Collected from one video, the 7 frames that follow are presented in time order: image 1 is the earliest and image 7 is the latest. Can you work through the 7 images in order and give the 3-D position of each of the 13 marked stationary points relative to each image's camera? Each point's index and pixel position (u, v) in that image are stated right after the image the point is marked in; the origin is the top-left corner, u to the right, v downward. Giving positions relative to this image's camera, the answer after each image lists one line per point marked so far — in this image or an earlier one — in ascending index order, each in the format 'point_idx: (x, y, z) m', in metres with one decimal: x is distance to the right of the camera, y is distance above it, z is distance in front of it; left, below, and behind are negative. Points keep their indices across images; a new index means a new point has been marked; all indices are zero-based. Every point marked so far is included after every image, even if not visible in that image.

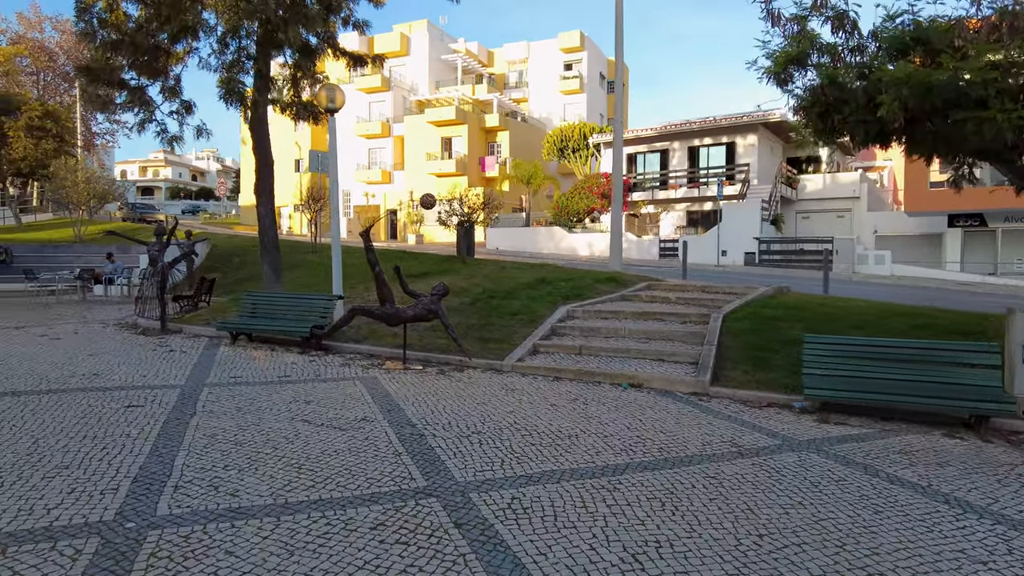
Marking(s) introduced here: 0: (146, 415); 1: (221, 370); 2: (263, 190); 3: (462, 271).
0: (-3.5, -1.2, +6.0) m
1: (-3.8, -1.1, +8.1) m
2: (-5.0, +1.9, +12.4) m
3: (-1.2, +0.5, +15.2) m
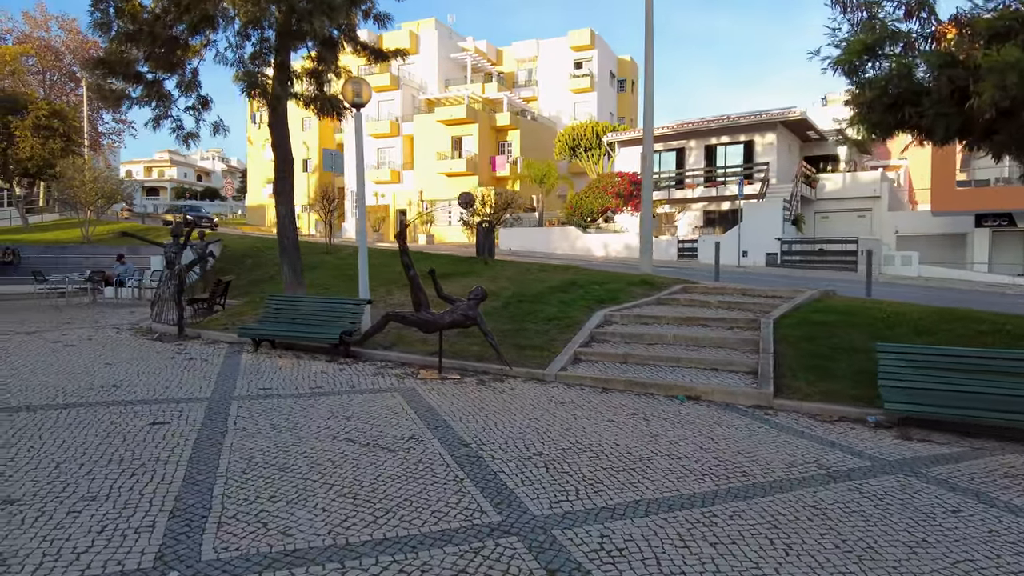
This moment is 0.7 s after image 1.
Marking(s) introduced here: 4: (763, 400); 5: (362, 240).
0: (-3.0, -1.3, +5.4) m
1: (-3.2, -1.1, +7.6) m
2: (-4.4, +1.9, +11.9) m
3: (-0.6, +0.4, +14.6) m
4: (+3.0, -1.3, +7.3) m
5: (-2.5, +0.8, +10.2) m
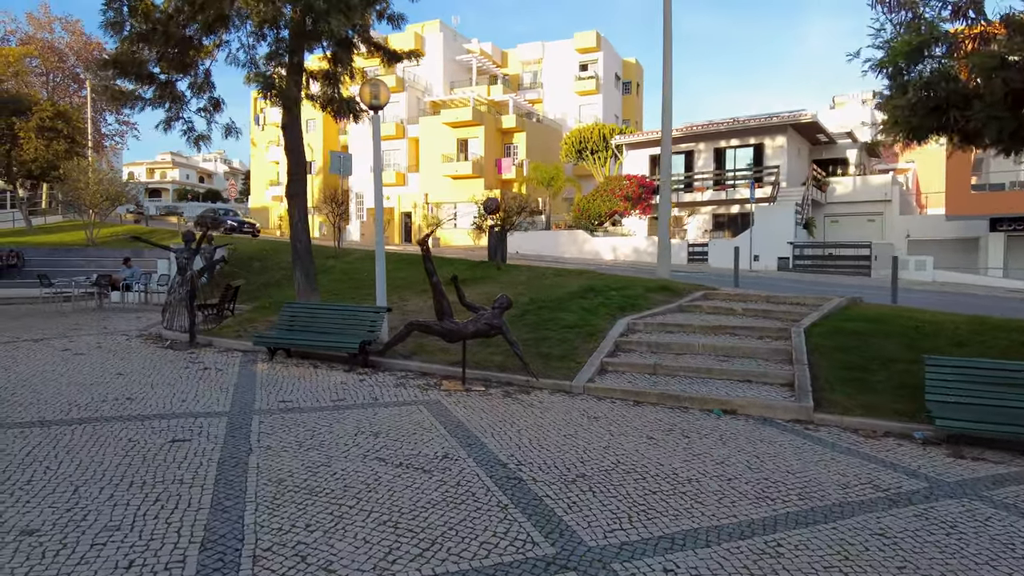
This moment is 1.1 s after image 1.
0: (-2.6, -1.4, +5.2) m
1: (-2.9, -1.2, +7.3) m
2: (-4.1, +1.8, +11.7) m
3: (-0.3, +0.3, +14.4) m
4: (+3.3, -1.4, +7.0) m
5: (-2.1, +0.7, +10.0) m
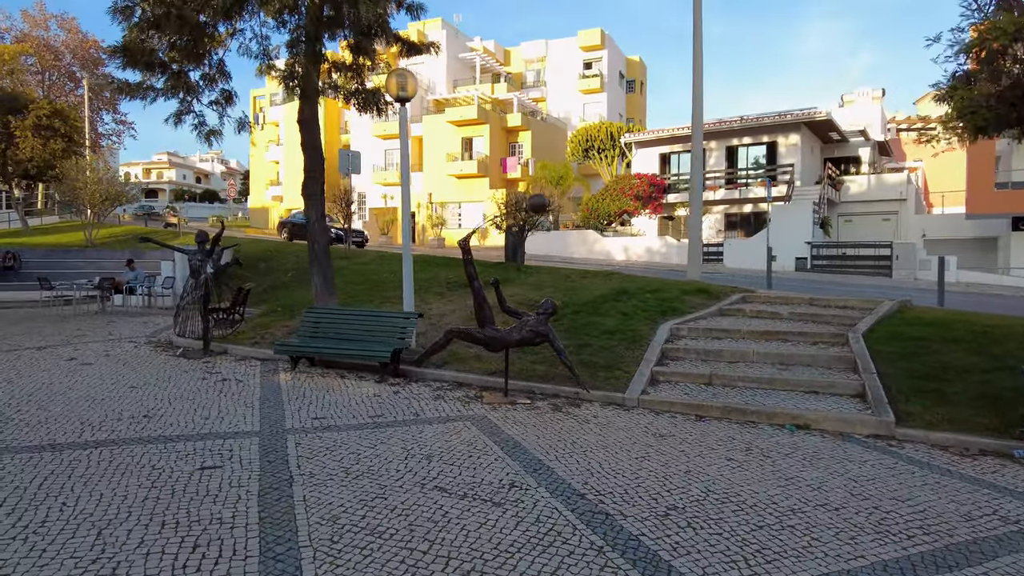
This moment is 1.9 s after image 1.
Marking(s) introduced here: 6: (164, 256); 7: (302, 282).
0: (-2.1, -1.4, +4.5) m
1: (-2.3, -1.3, +6.7) m
2: (-3.5, +1.7, +11.0) m
3: (+0.2, +0.2, +13.8) m
4: (+3.9, -1.5, +6.4) m
5: (-1.6, +0.6, +9.3) m
6: (-10.7, +1.0, +19.0) m
7: (-5.6, +0.2, +16.5) m
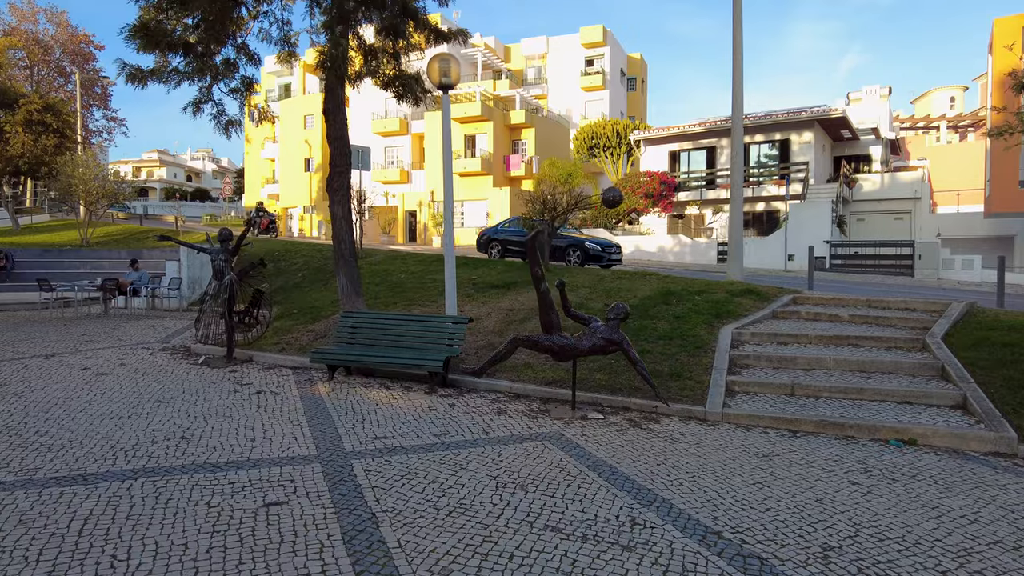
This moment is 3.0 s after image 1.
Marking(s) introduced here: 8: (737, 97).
0: (-1.3, -1.5, +3.8) m
1: (-1.6, -1.3, +5.9) m
2: (-2.8, +1.7, +10.3) m
3: (+0.9, +0.2, +13.1) m
4: (+4.6, -1.5, +5.8) m
5: (-0.9, +0.6, +8.6) m
6: (-10.1, +0.9, +18.2) m
7: (-5.0, +0.2, +15.7) m
8: (+4.7, +3.9, +12.8) m
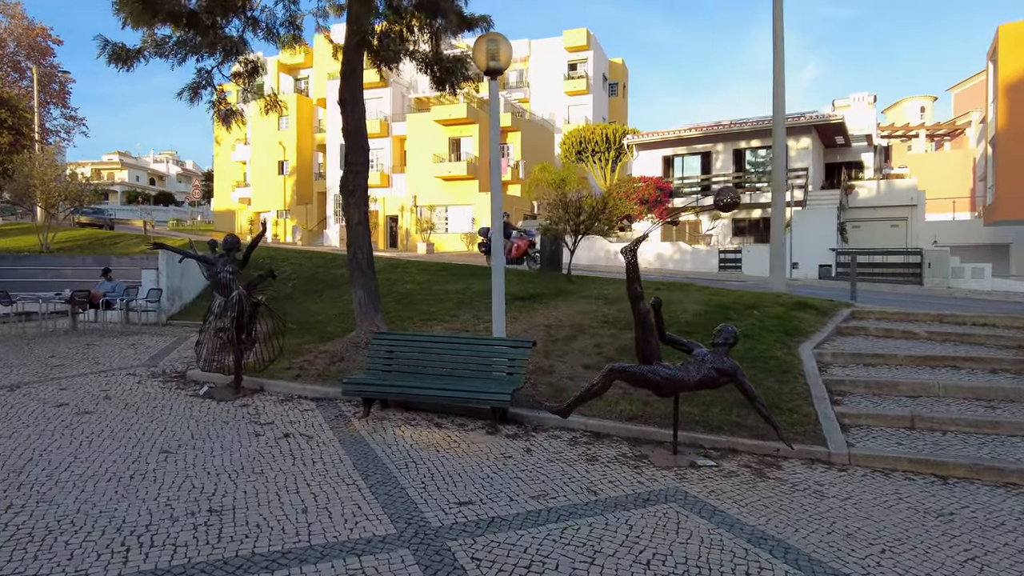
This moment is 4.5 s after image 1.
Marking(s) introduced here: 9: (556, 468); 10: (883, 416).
0: (-0.3, -1.6, +2.6) m
1: (-0.7, -1.5, +4.7) m
2: (-2.2, +1.5, +9.0) m
3: (+1.4, 0.0, +12.0) m
4: (+5.5, -1.6, +4.9) m
5: (-0.2, +0.4, +7.5) m
6: (-9.9, +0.6, +16.5) m
7: (-4.7, -0.1, +14.3) m
8: (+5.1, +3.7, +11.9) m
9: (+0.4, -1.5, +5.1) m
10: (+3.8, -1.3, +6.3) m
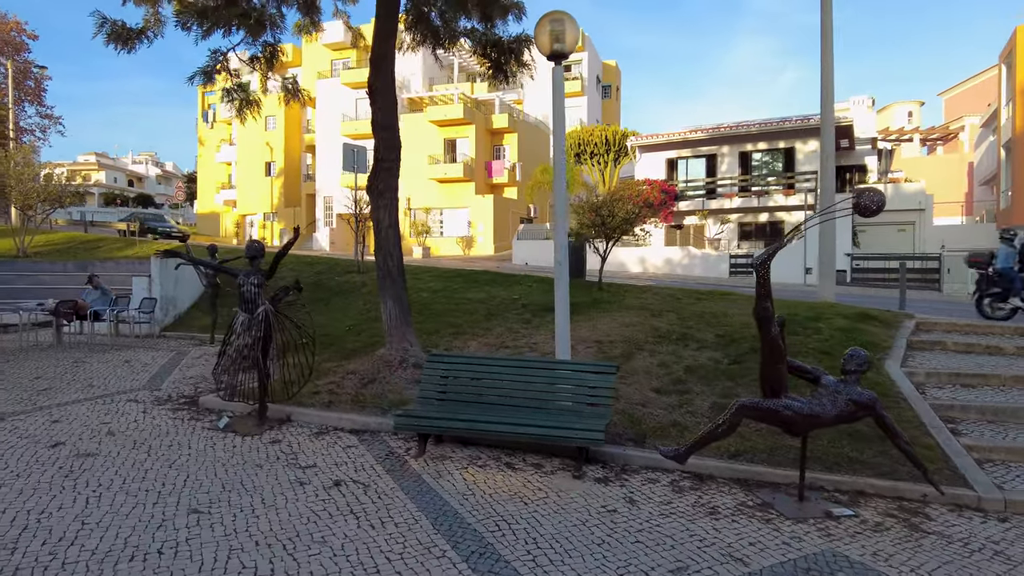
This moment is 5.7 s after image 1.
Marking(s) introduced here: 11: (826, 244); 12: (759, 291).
0: (+0.5, -1.7, +1.7) m
1: (+0.1, -1.6, +3.8) m
2: (-1.6, +1.3, +8.1) m
3: (+1.9, -0.2, +11.1) m
4: (+6.2, -1.8, +4.1) m
5: (+0.5, +0.2, +6.5) m
6: (-9.4, +0.4, +15.3) m
7: (-4.2, -0.3, +13.3) m
8: (+5.7, +3.5, +11.2) m
9: (+1.1, -1.6, +4.2) m
10: (+4.5, -1.4, +5.4) m
11: (+5.6, +0.8, +11.2) m
12: (+1.8, 0.0, +4.5) m
